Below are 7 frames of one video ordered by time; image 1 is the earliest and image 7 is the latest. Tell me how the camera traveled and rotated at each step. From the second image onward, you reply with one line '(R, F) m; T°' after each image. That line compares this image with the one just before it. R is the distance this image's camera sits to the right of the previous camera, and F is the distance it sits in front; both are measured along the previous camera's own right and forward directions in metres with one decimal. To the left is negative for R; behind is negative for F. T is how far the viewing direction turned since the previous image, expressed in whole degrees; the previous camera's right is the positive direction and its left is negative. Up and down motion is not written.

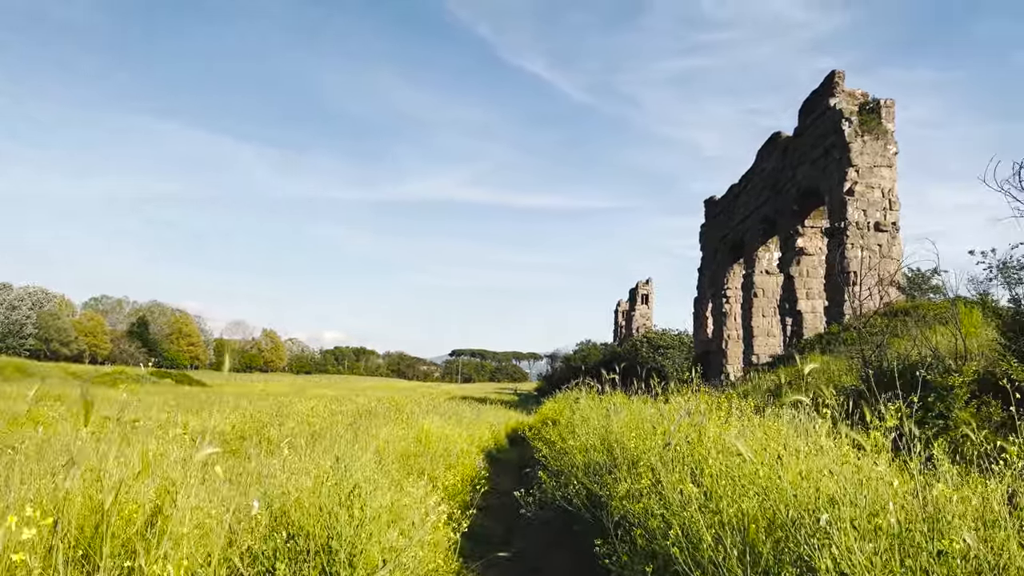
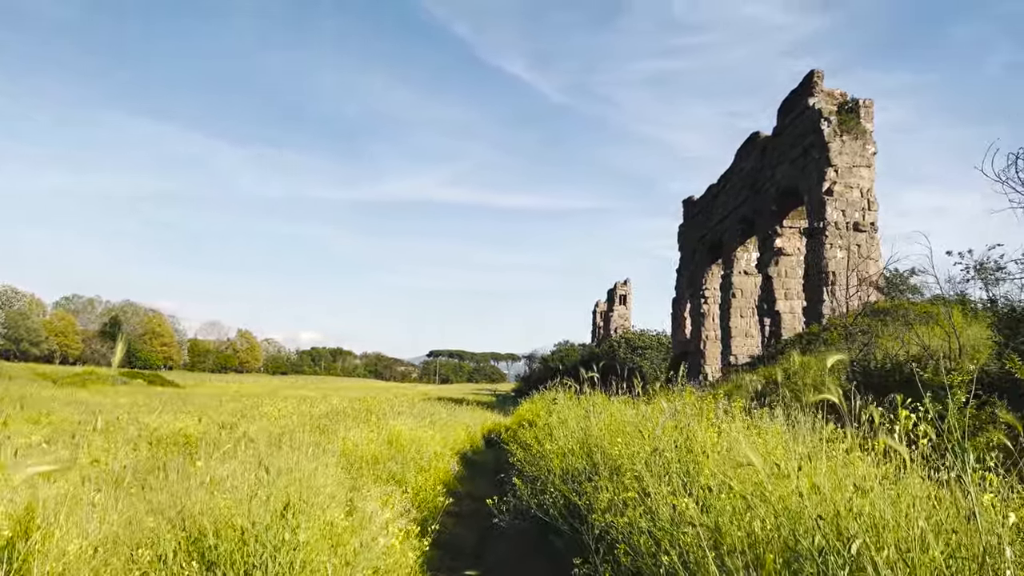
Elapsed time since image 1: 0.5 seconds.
(0.0, +0.2) m; +1°
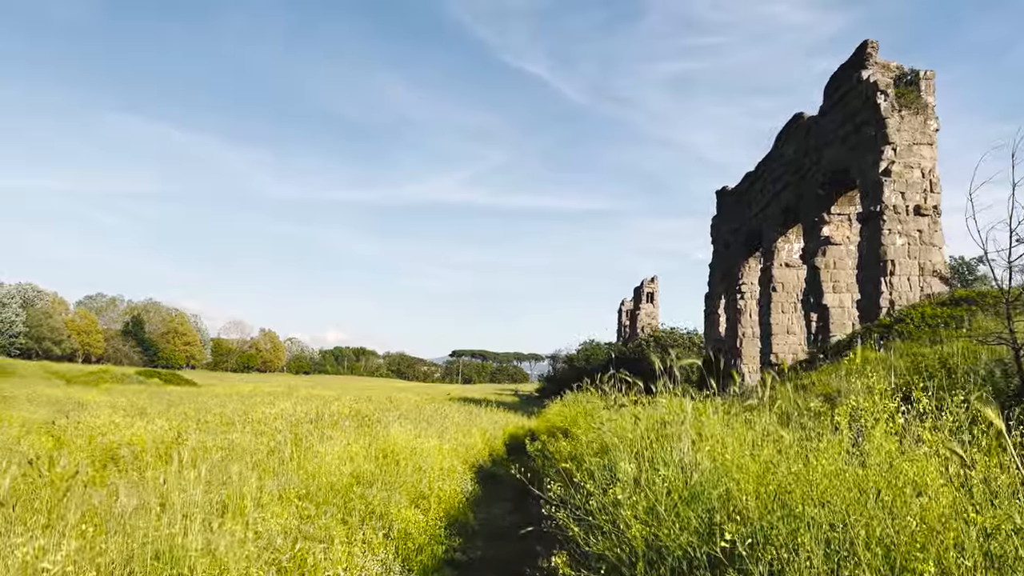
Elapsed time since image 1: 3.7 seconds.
(0.0, +1.2) m; -2°
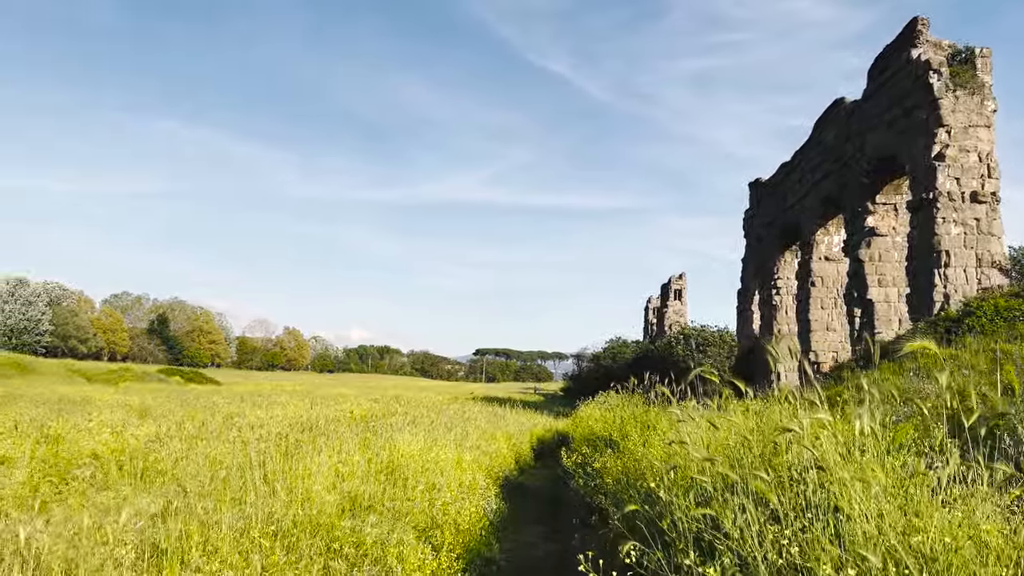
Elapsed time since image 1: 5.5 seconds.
(0.0, +0.7) m; -2°
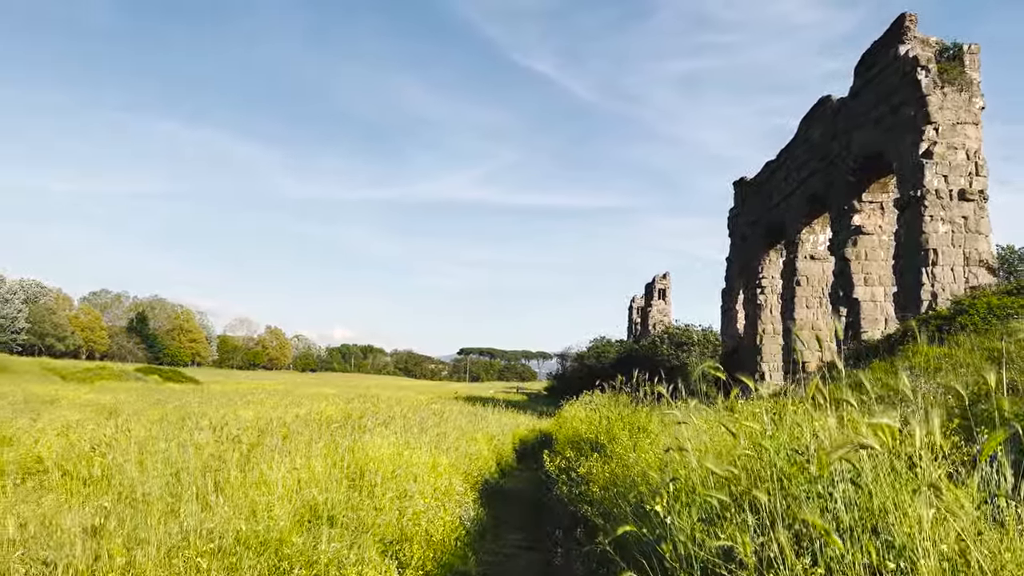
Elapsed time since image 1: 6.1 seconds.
(0.0, +0.3) m; +1°
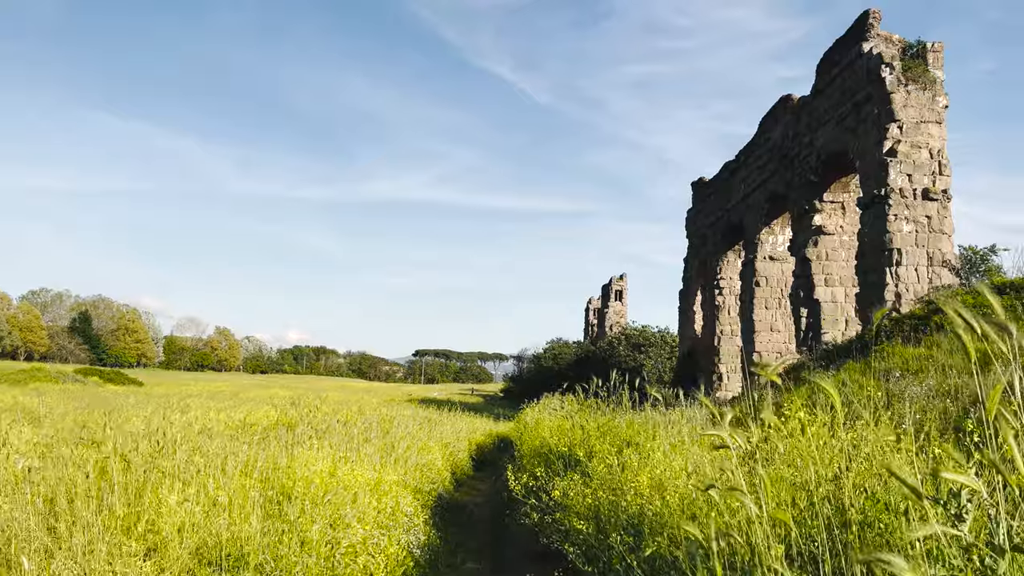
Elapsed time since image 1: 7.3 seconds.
(0.0, +0.5) m; +3°
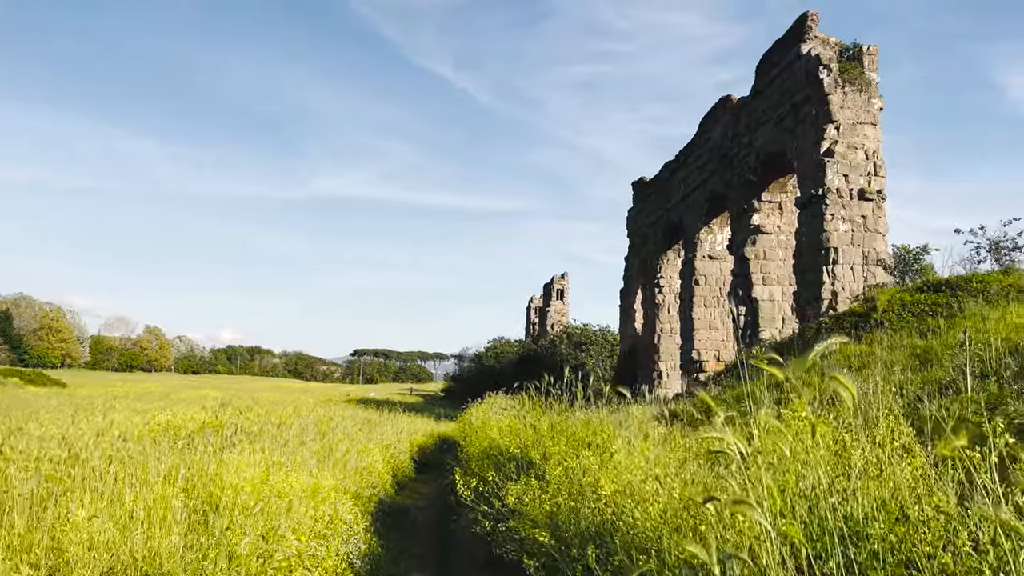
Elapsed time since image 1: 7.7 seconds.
(0.0, +0.2) m; +4°
